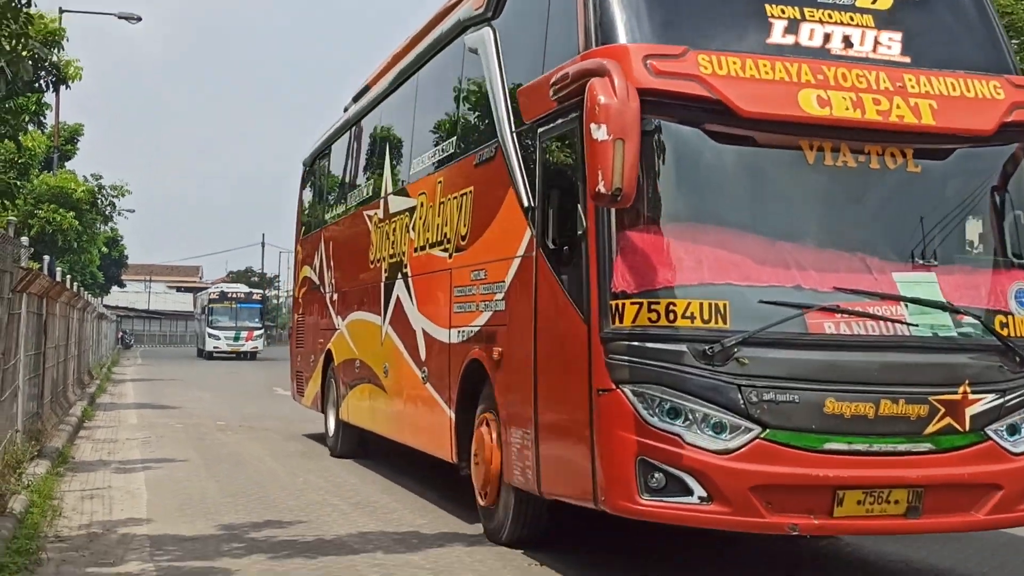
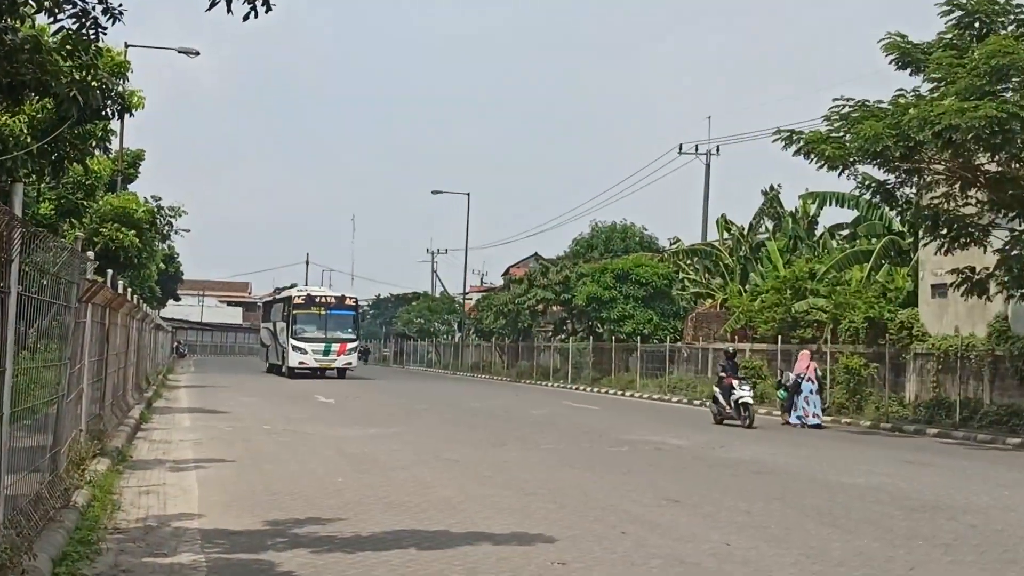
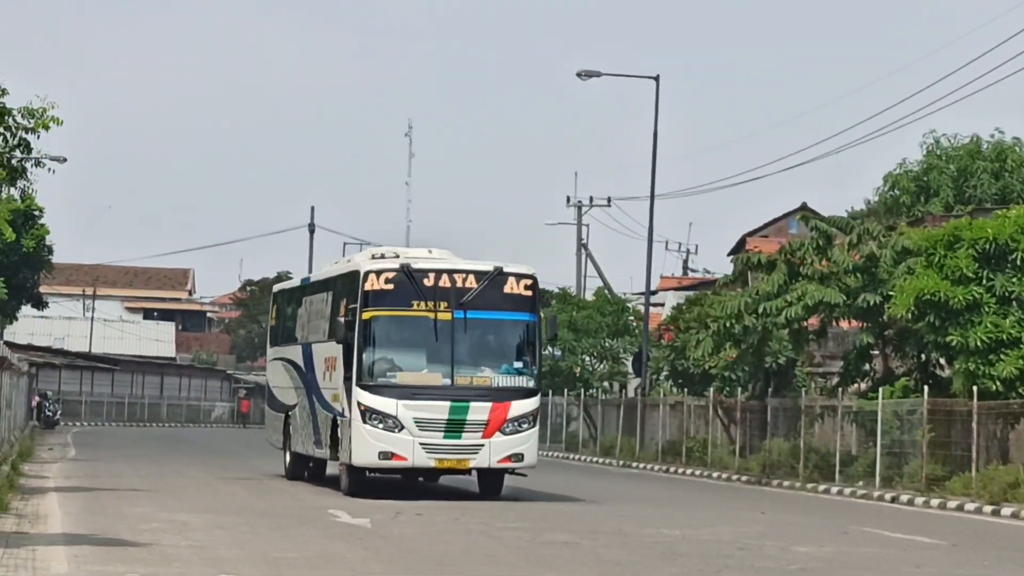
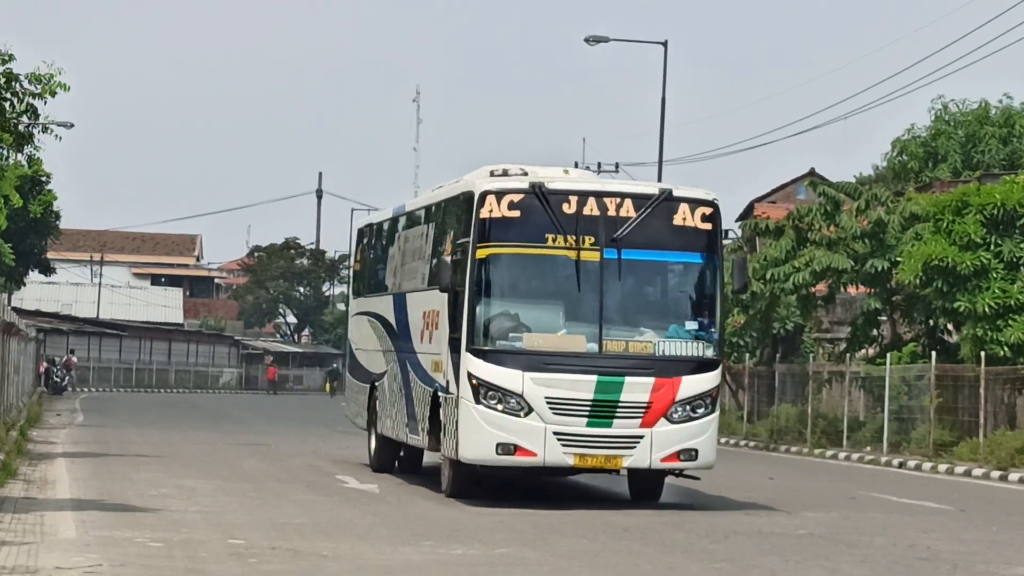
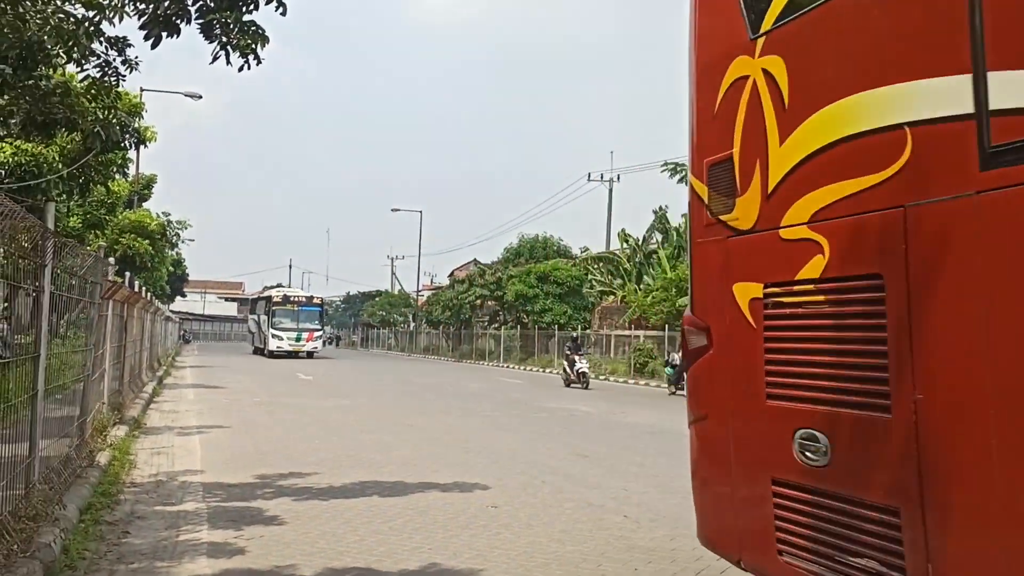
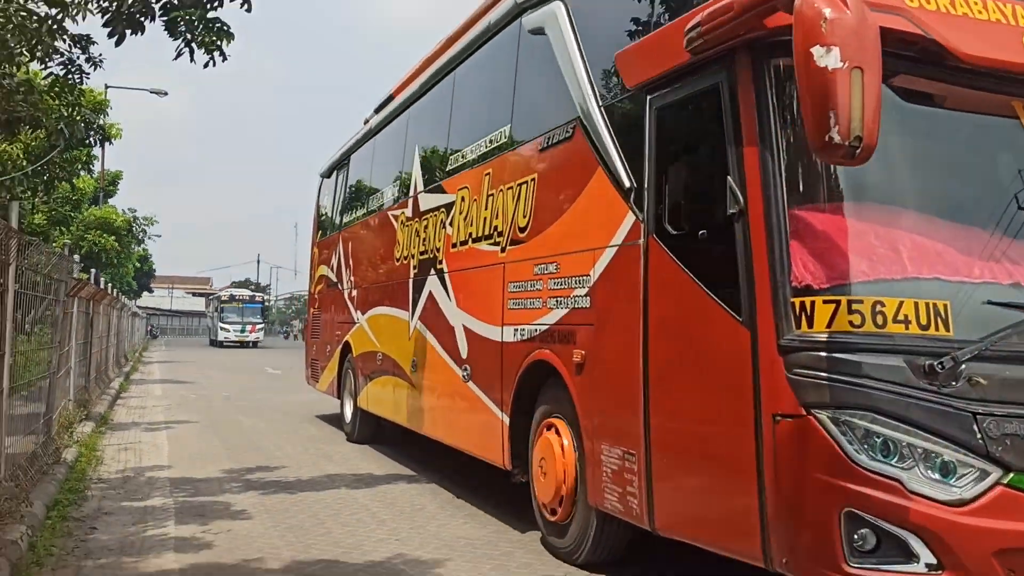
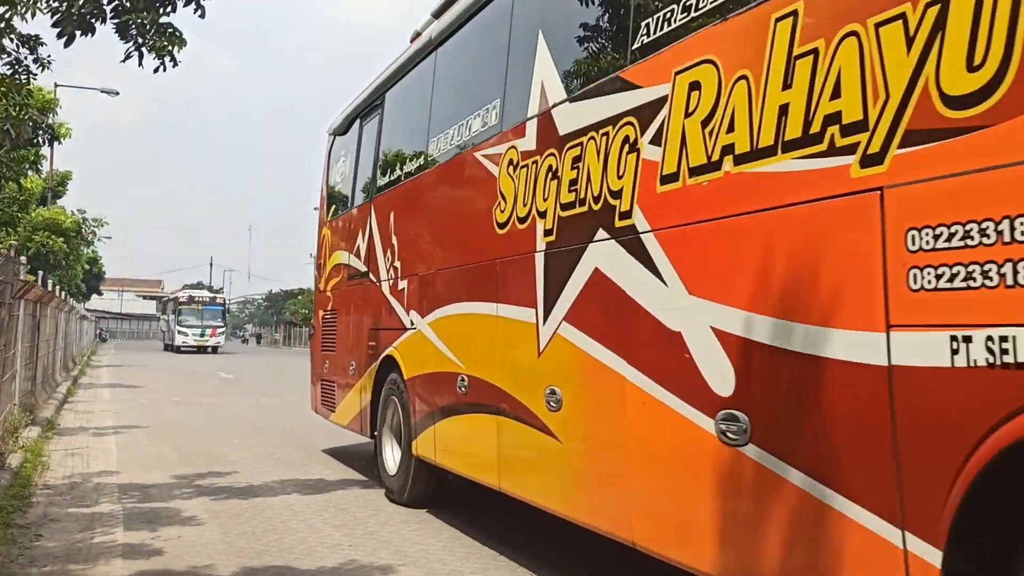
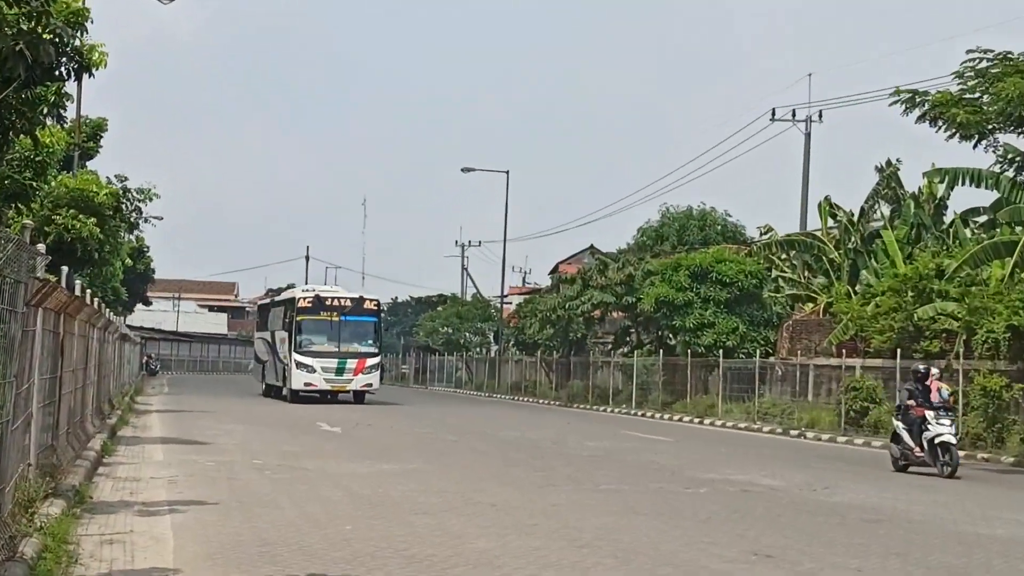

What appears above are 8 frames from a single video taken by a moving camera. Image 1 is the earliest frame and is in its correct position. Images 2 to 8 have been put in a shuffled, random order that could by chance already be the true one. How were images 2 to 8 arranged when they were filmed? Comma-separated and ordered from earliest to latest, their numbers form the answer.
6, 7, 5, 2, 8, 3, 4
